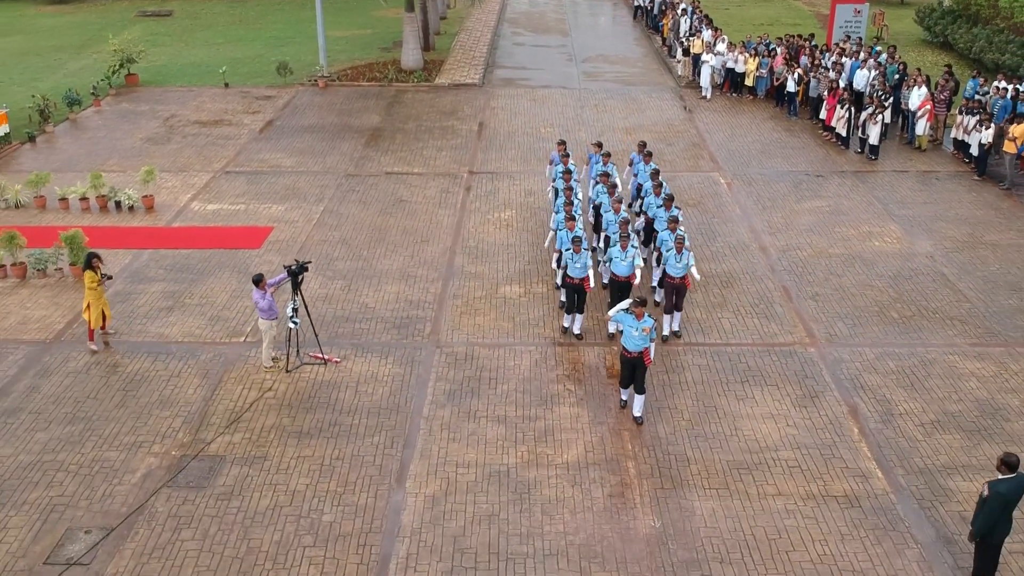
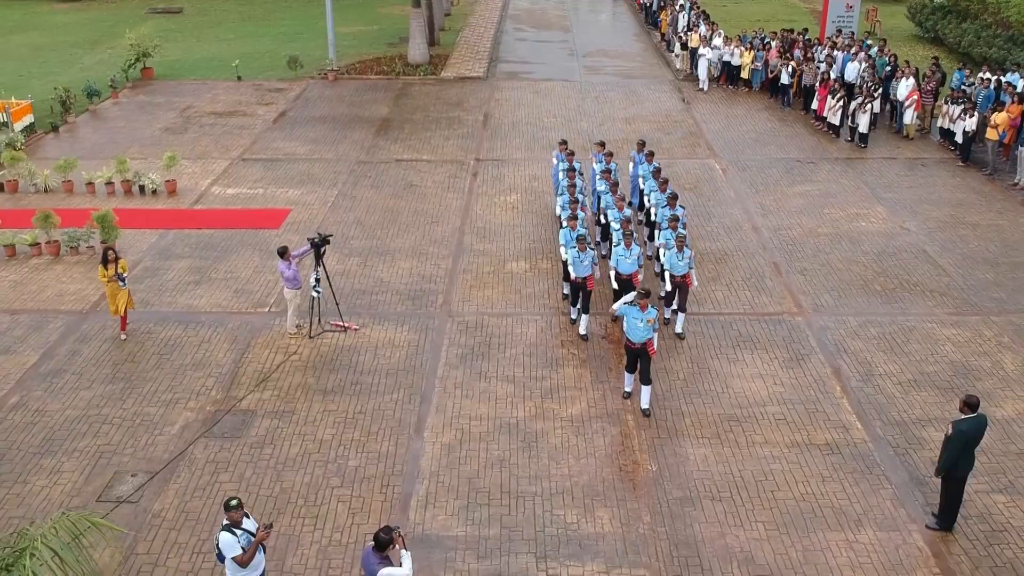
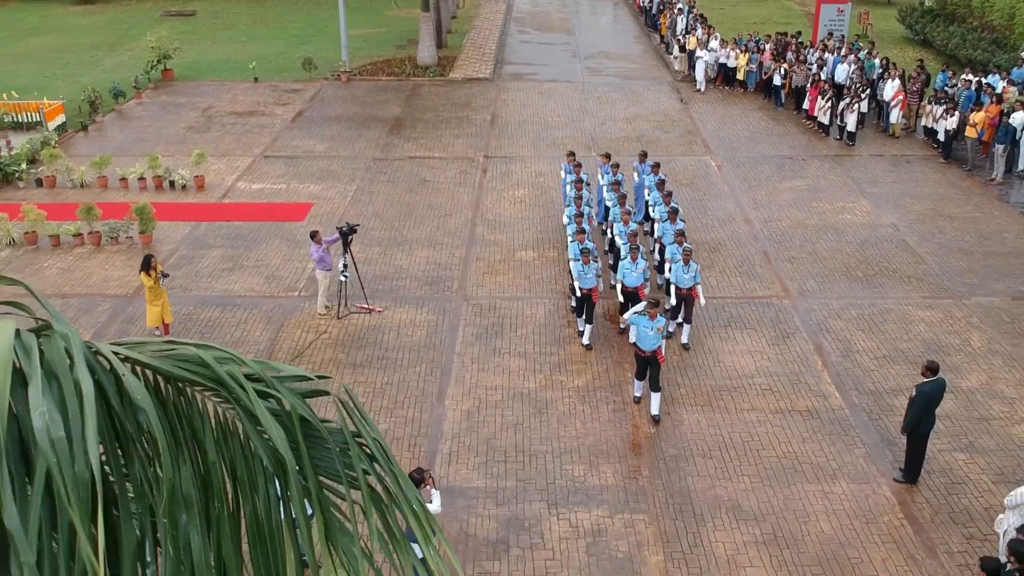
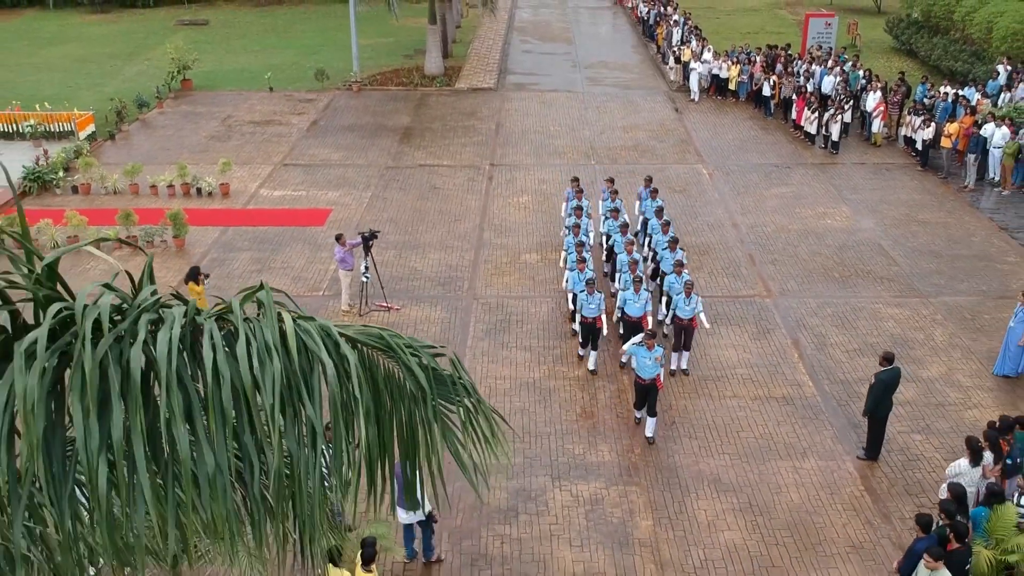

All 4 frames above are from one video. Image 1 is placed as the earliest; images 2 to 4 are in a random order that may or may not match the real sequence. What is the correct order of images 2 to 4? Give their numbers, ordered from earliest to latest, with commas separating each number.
2, 3, 4
